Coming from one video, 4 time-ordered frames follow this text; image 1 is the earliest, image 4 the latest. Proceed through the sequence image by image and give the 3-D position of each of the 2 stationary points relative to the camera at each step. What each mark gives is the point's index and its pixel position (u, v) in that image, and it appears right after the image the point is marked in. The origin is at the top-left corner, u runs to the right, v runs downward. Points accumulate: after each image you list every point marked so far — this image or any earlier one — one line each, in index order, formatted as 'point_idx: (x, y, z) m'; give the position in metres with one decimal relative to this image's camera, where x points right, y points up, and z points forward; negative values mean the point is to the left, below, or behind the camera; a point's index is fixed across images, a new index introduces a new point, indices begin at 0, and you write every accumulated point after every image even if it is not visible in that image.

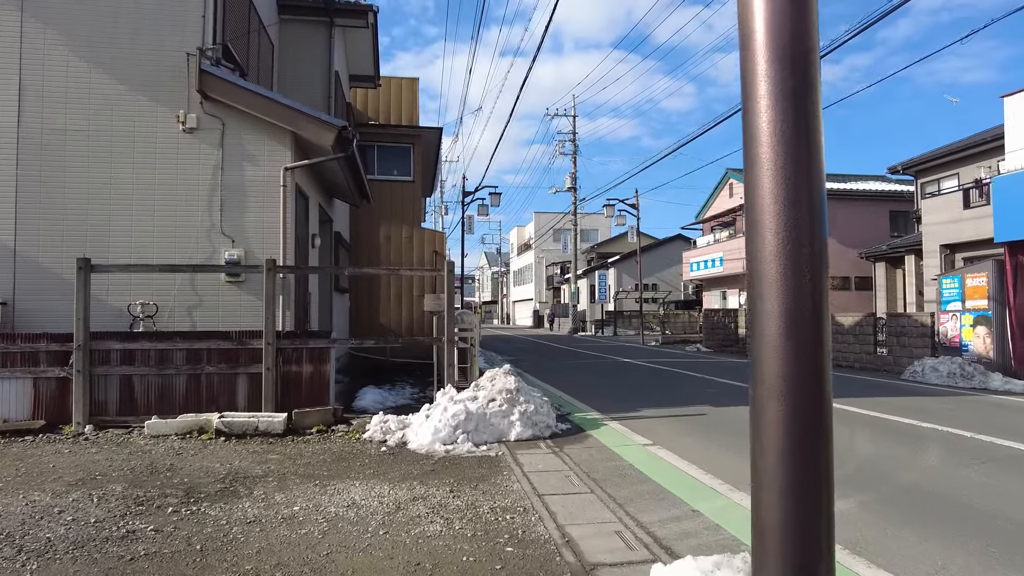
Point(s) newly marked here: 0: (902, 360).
0: (+8.5, -1.6, +14.1) m
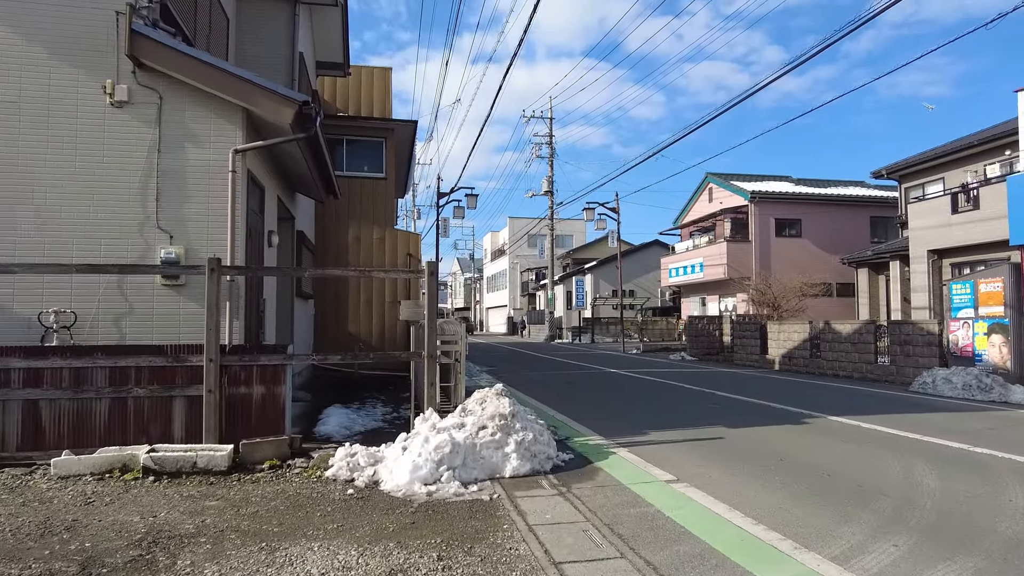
0: (+8.2, -1.7, +13.3) m
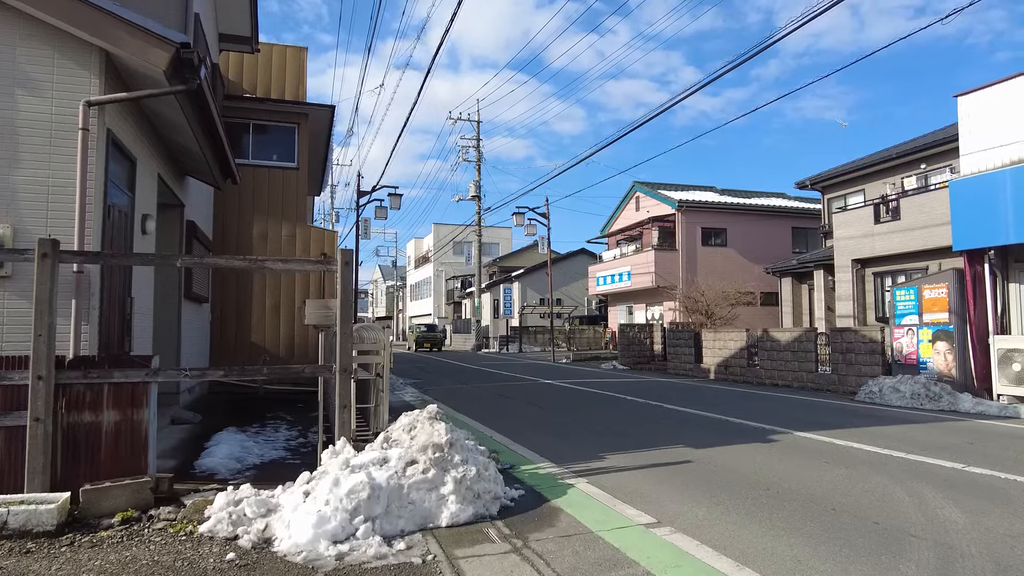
0: (+6.8, -1.8, +13.0) m
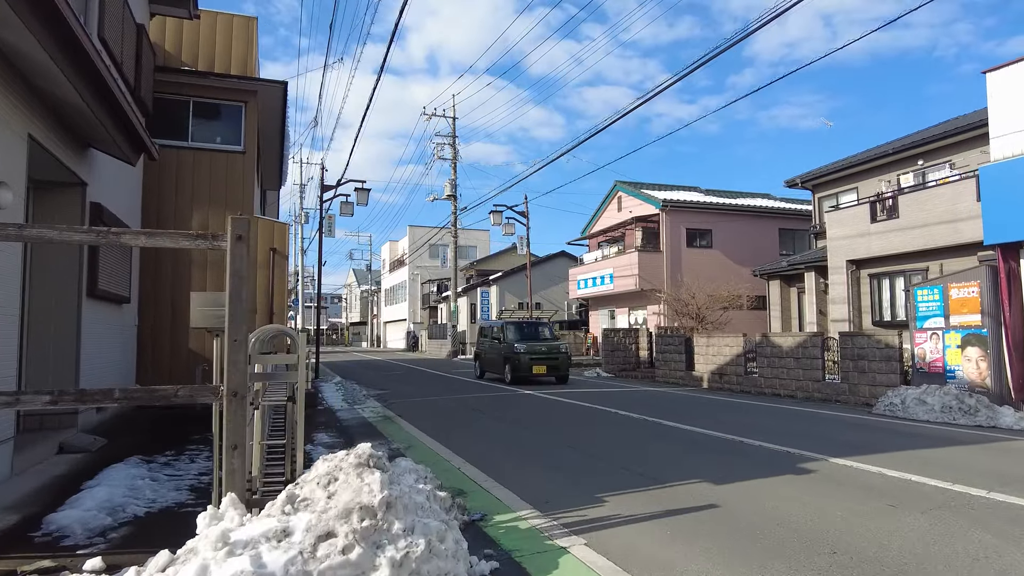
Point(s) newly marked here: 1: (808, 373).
0: (+6.3, -1.8, +11.6) m
1: (+6.1, -1.7, +13.2) m
